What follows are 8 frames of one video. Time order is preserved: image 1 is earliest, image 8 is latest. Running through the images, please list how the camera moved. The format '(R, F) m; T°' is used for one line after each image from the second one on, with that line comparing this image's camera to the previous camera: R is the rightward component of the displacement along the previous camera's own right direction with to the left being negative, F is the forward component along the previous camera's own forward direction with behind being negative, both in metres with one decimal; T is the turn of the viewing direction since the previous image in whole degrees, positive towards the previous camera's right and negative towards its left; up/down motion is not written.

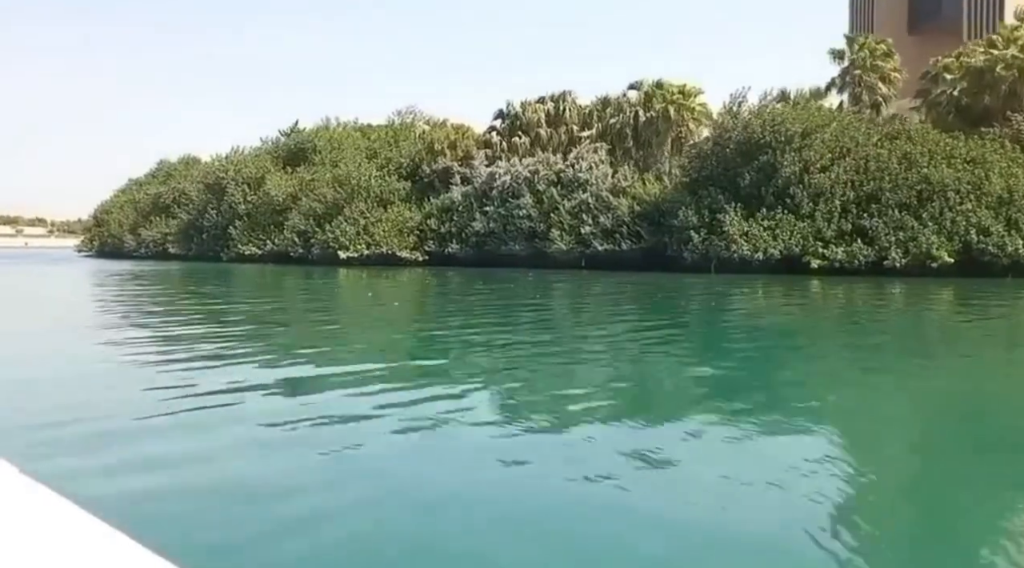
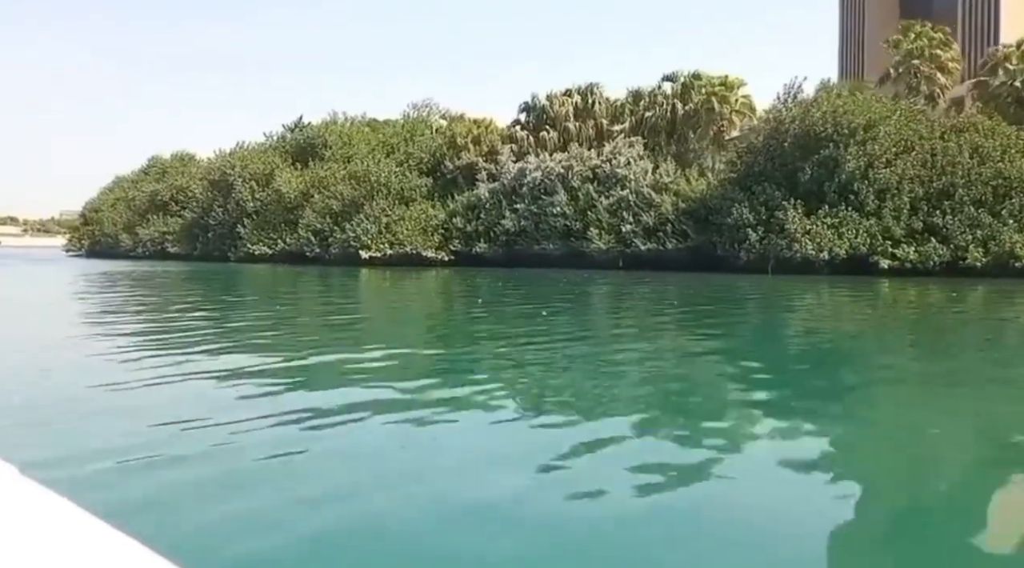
(-1.3, +1.0) m; +2°
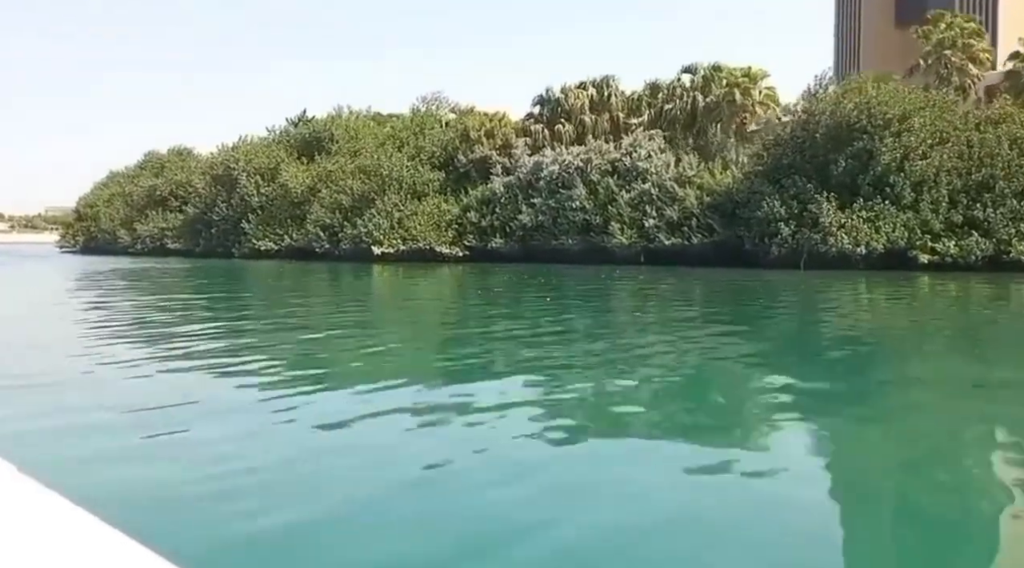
(-0.7, +0.5) m; +1°
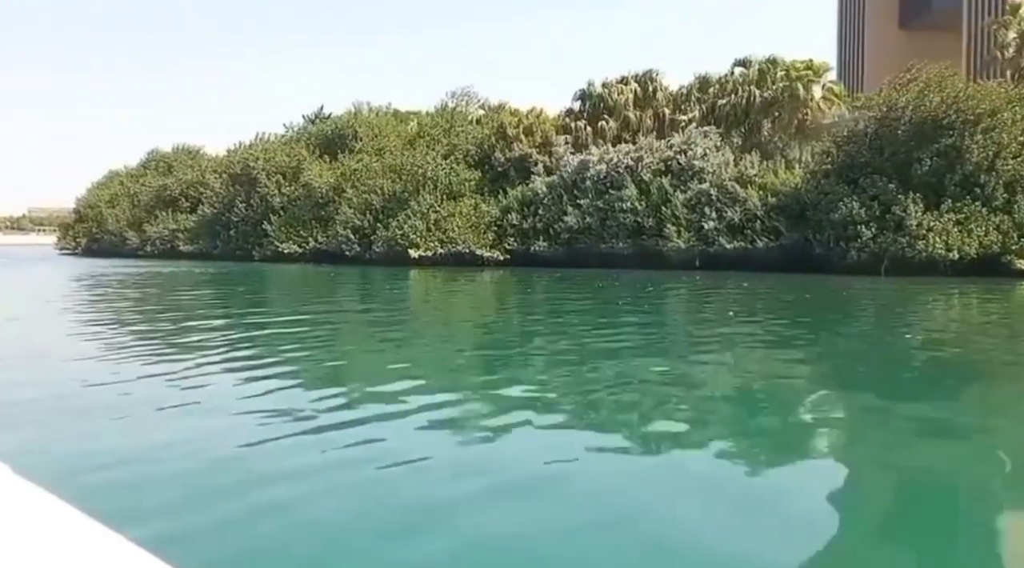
(-1.3, +1.1) m; +1°
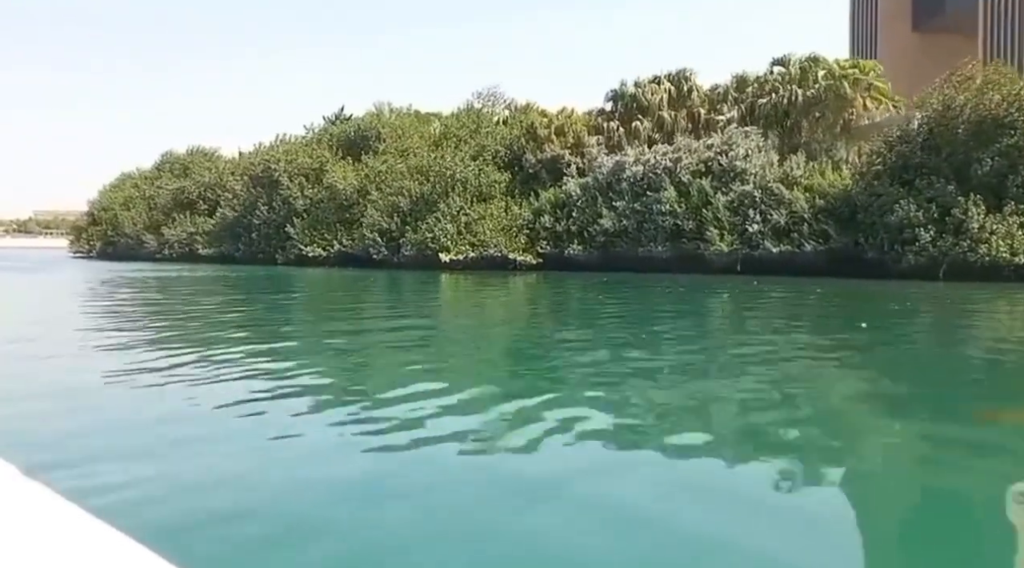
(-0.7, +0.6) m; 0°
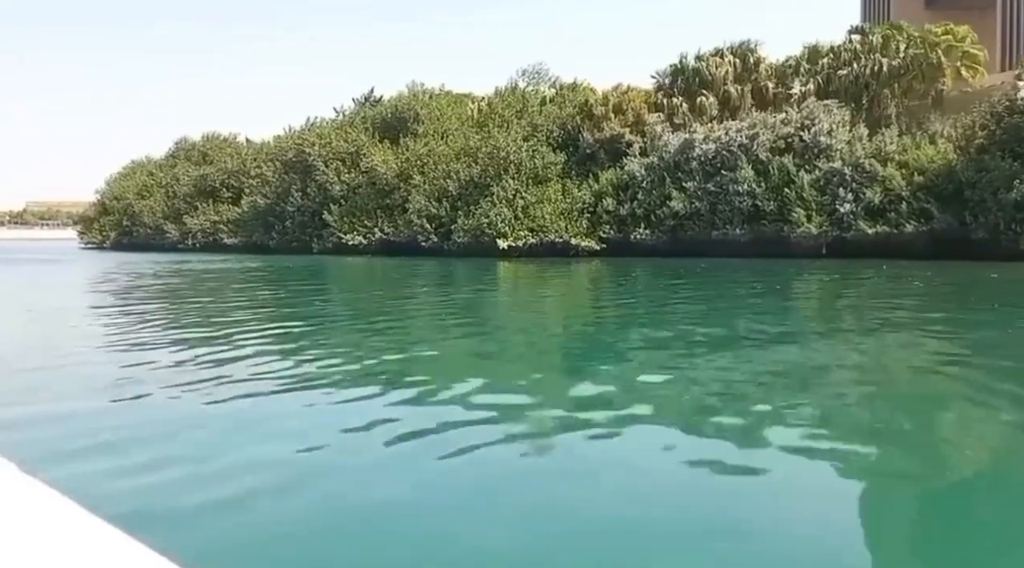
(-1.4, +1.3) m; 0°
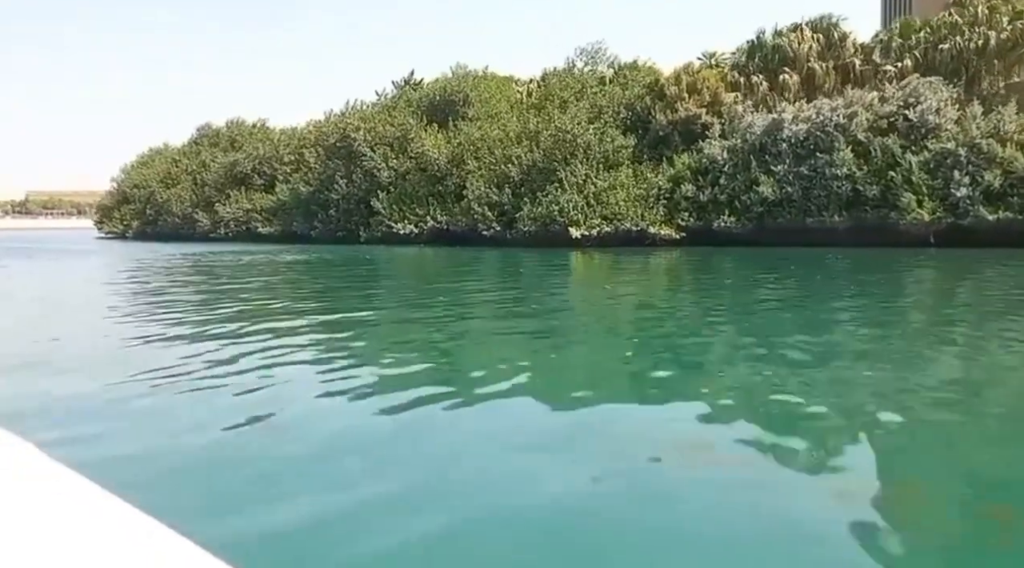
(-1.5, +1.3) m; 0°
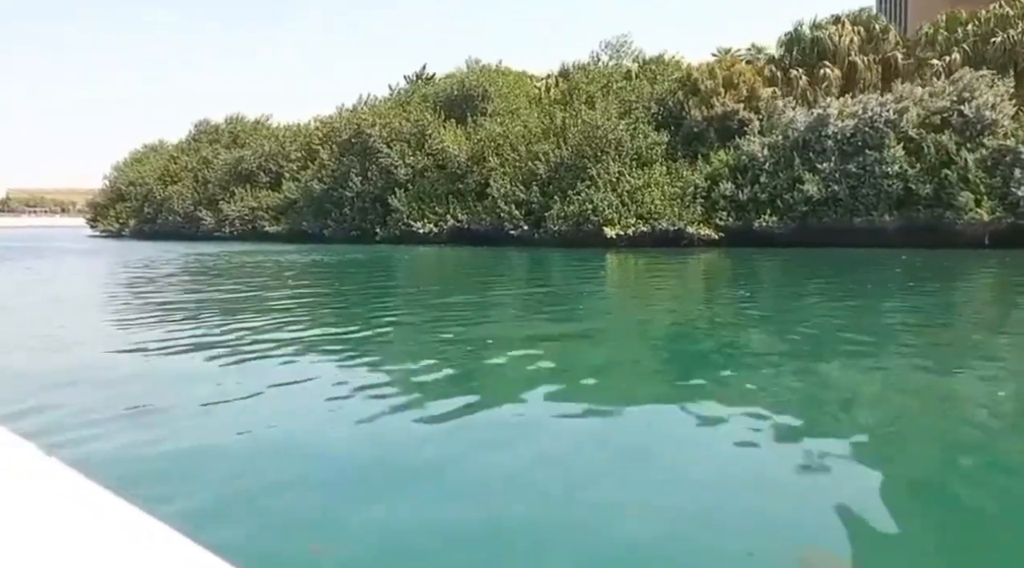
(-0.9, +0.8) m; +1°
